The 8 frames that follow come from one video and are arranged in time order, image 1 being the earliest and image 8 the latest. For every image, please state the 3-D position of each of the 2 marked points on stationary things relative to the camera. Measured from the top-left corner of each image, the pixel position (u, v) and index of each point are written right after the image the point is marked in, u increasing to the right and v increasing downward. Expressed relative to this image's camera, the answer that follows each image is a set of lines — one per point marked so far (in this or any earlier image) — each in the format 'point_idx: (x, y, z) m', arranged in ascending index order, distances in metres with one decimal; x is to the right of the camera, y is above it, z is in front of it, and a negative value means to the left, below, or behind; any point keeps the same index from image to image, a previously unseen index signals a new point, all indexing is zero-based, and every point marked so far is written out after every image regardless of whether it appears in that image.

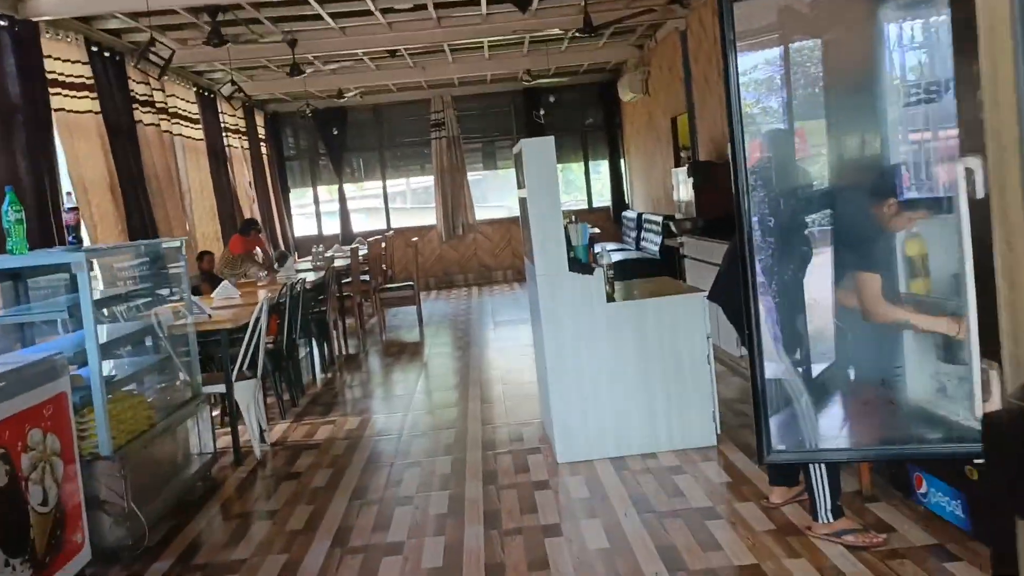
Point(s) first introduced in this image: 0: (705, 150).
0: (+1.7, +1.2, +7.9) m
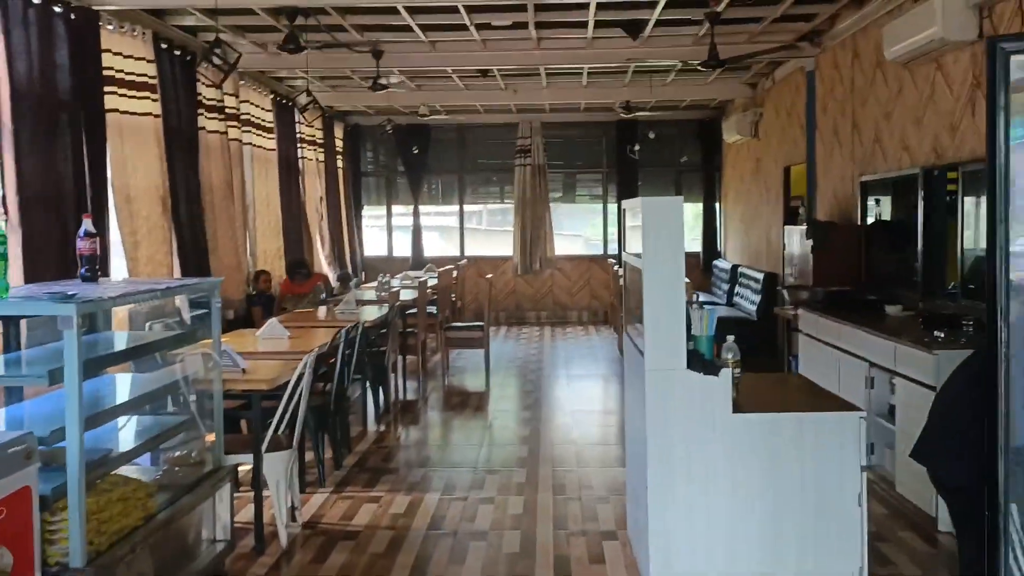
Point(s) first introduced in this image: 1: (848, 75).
0: (+2.4, +0.6, +6.9) m
1: (+2.4, +1.5, +6.4) m
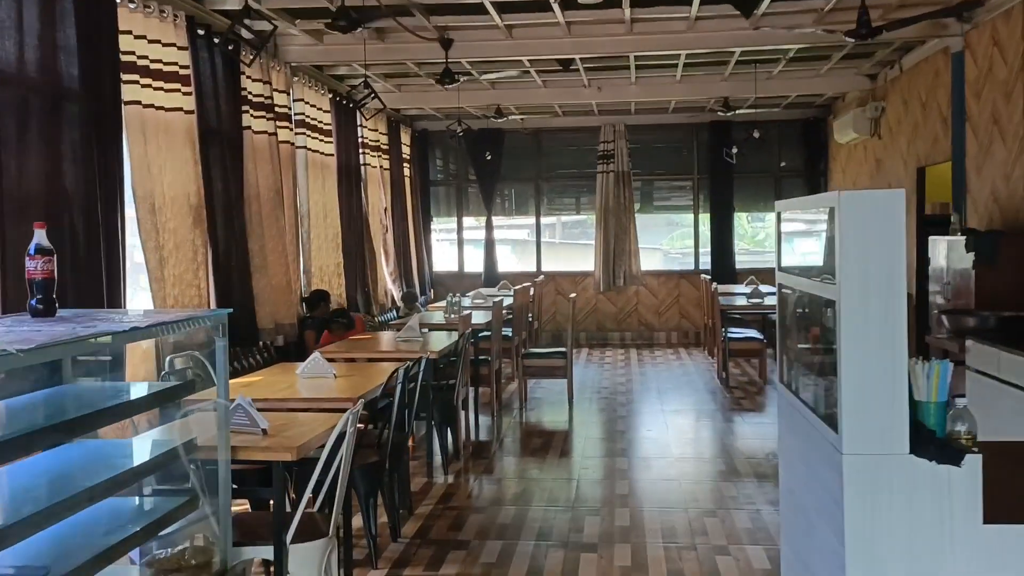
0: (+3.0, +0.5, +5.8) m
1: (+2.9, +1.4, +5.3) m
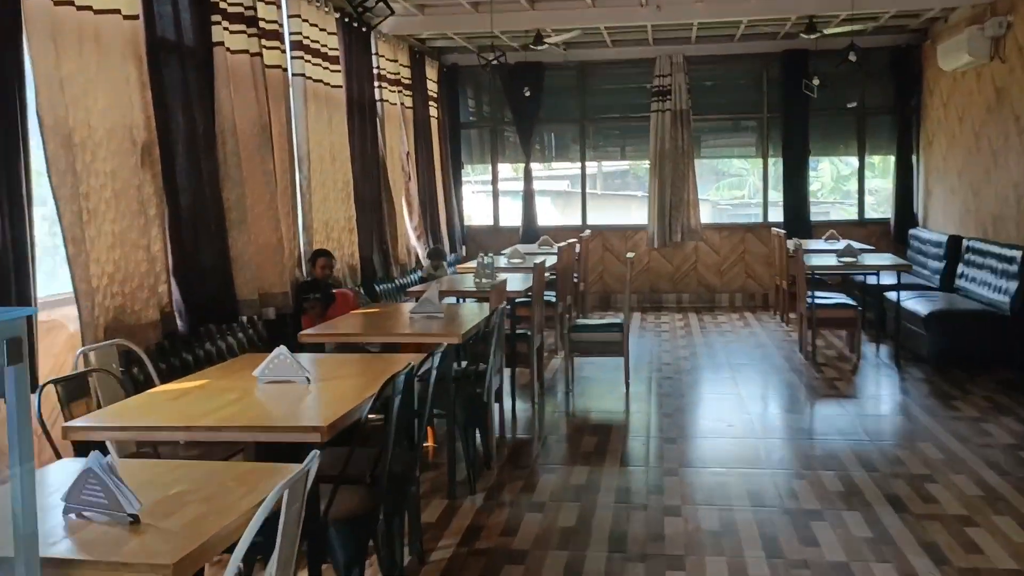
0: (+3.2, +0.7, +4.4) m
1: (+3.1, +1.6, +3.9) m
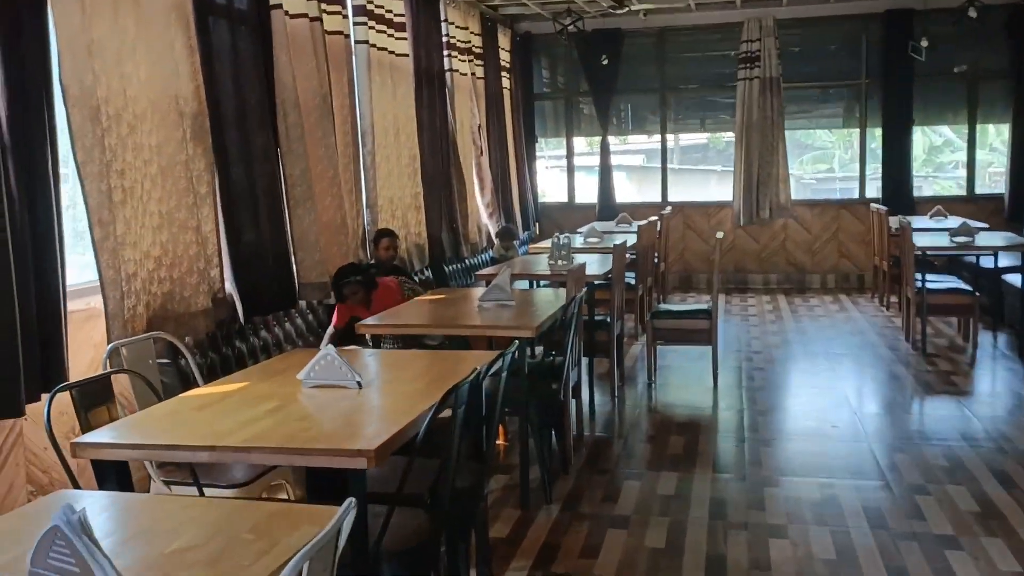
0: (+3.6, +0.7, +3.7) m
1: (+3.5, +1.6, +3.1) m
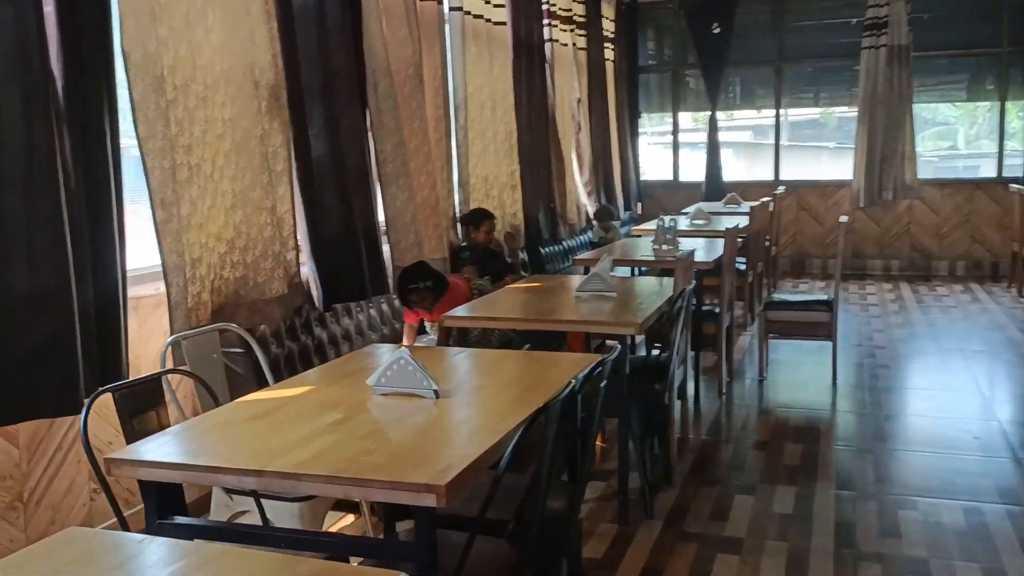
0: (+3.9, +0.7, +2.9) m
1: (+3.8, +1.6, +2.4) m
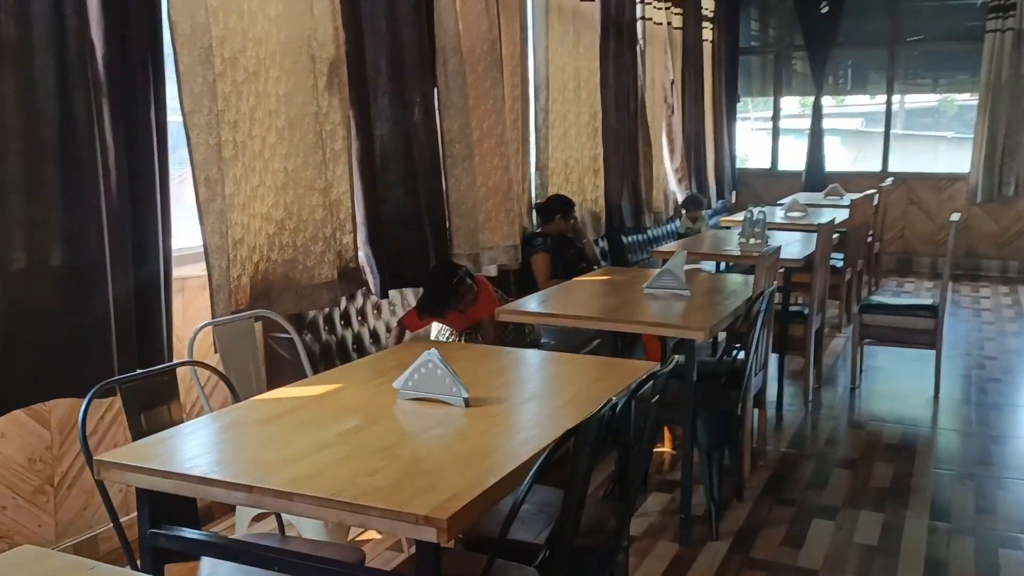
0: (+4.1, +0.6, +2.3) m
1: (+3.9, +1.4, +1.7) m
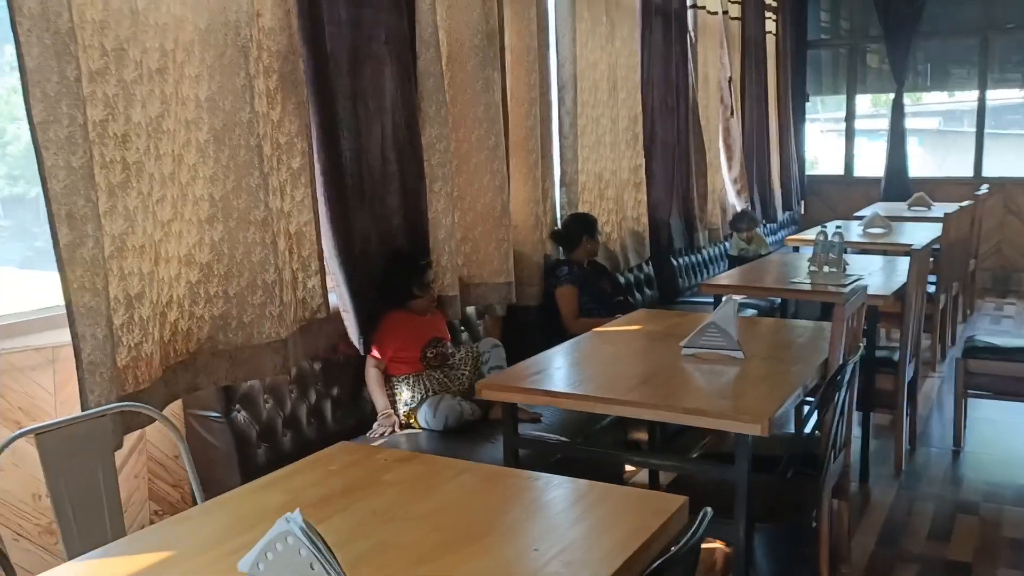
0: (+4.0, +0.5, +1.2) m
1: (+3.8, +1.3, +0.7) m
